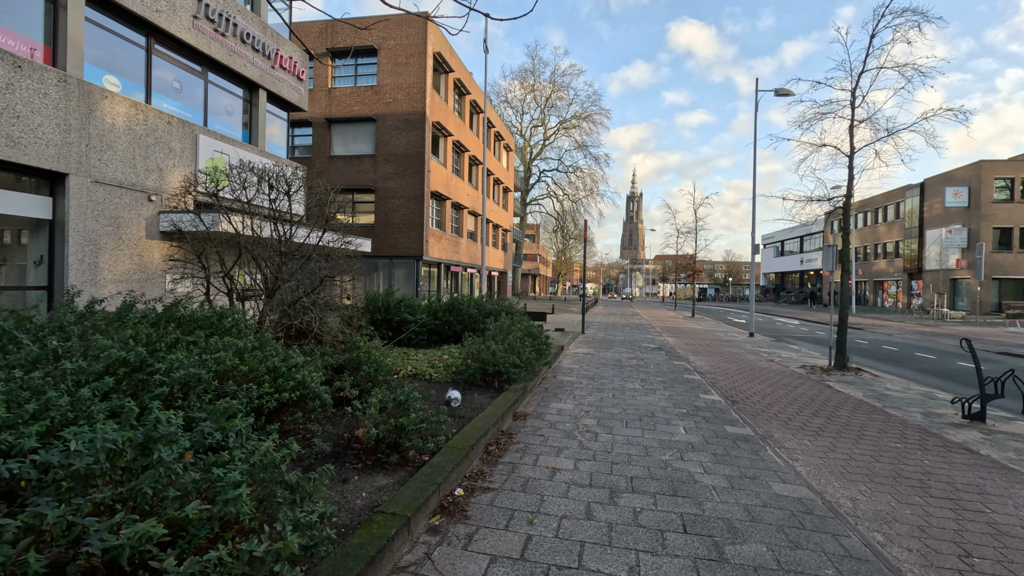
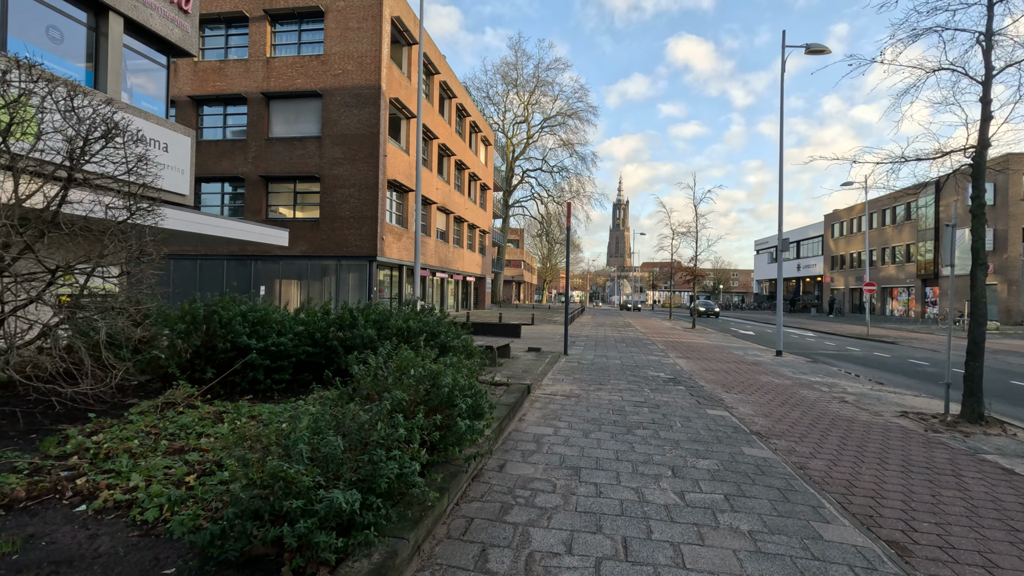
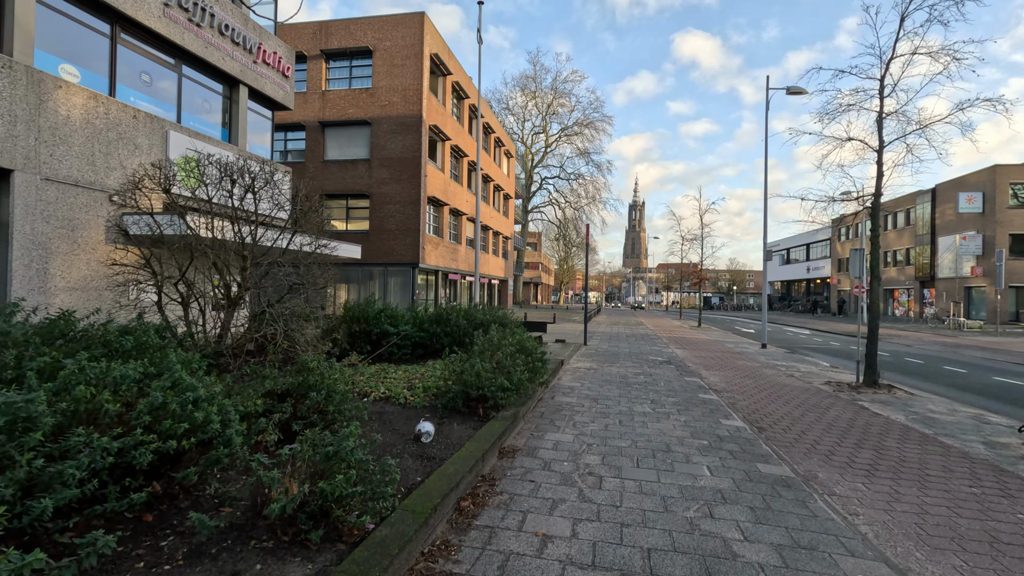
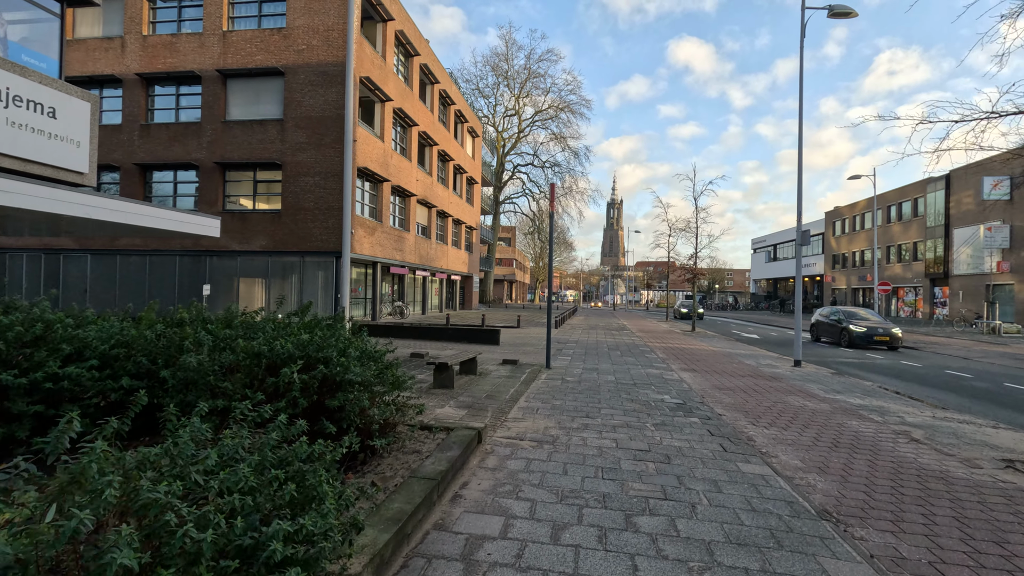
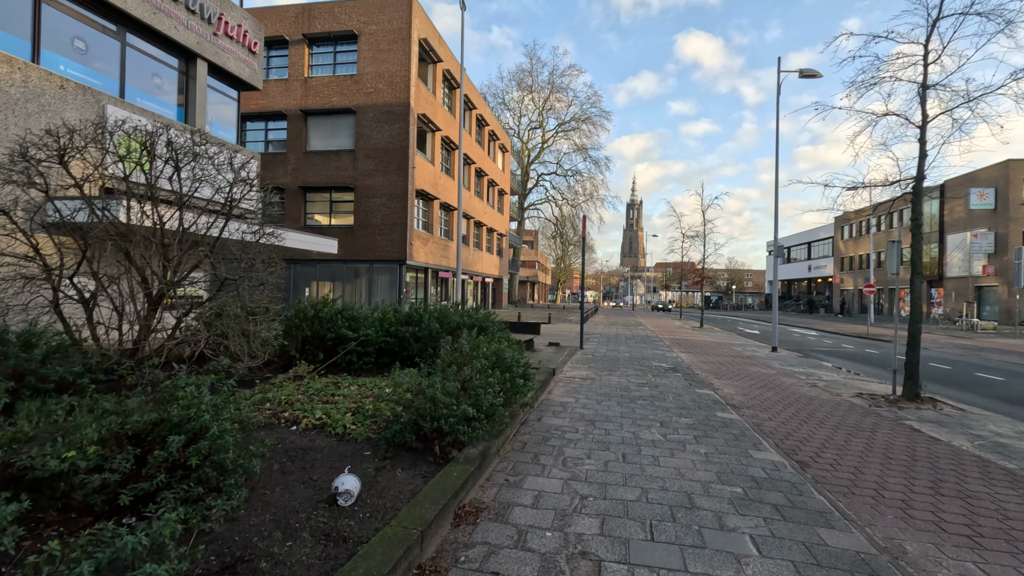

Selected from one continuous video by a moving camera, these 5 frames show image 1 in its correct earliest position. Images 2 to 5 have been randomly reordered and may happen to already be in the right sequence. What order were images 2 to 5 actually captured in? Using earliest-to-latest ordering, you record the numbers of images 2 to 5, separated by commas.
3, 5, 2, 4
